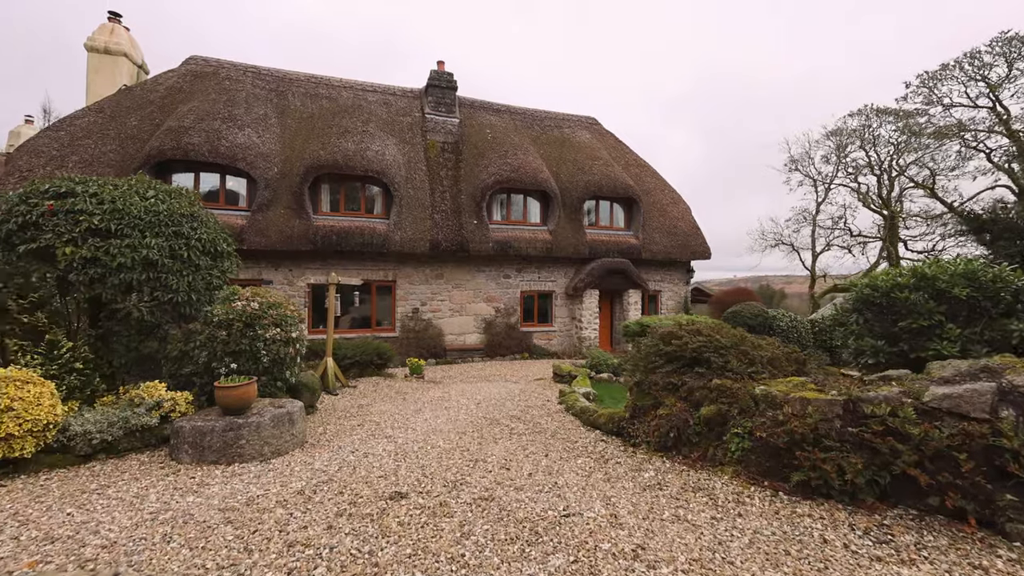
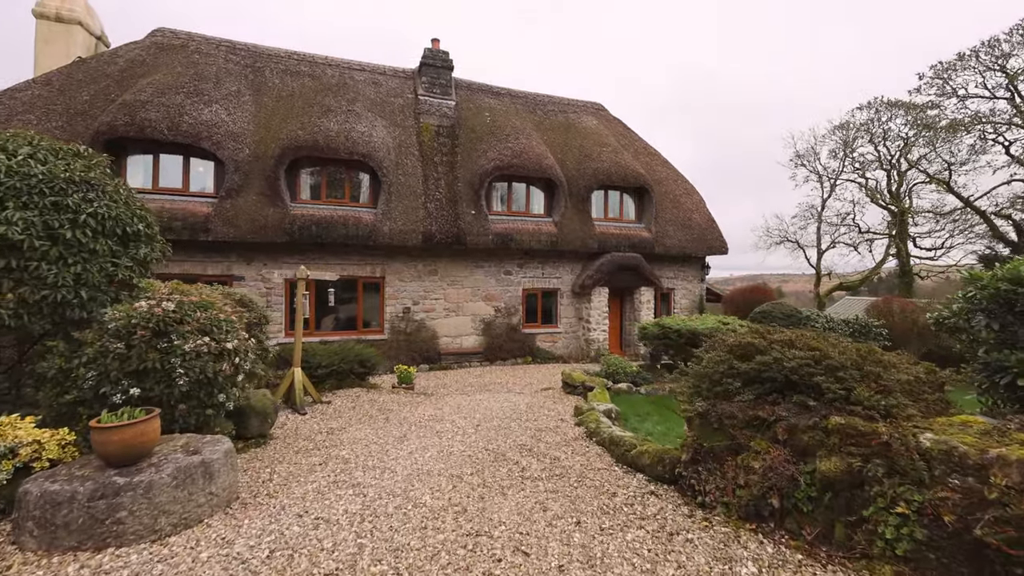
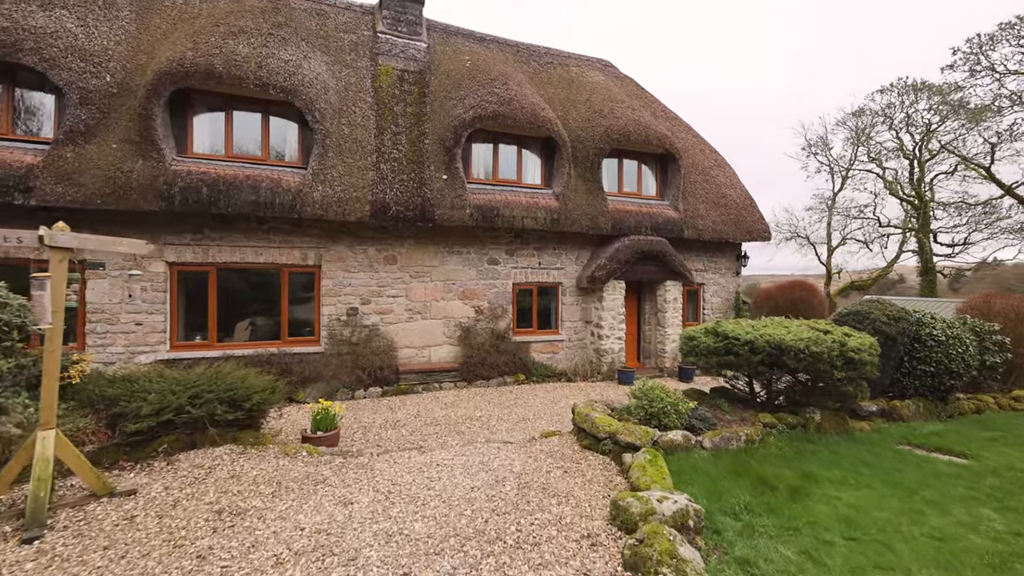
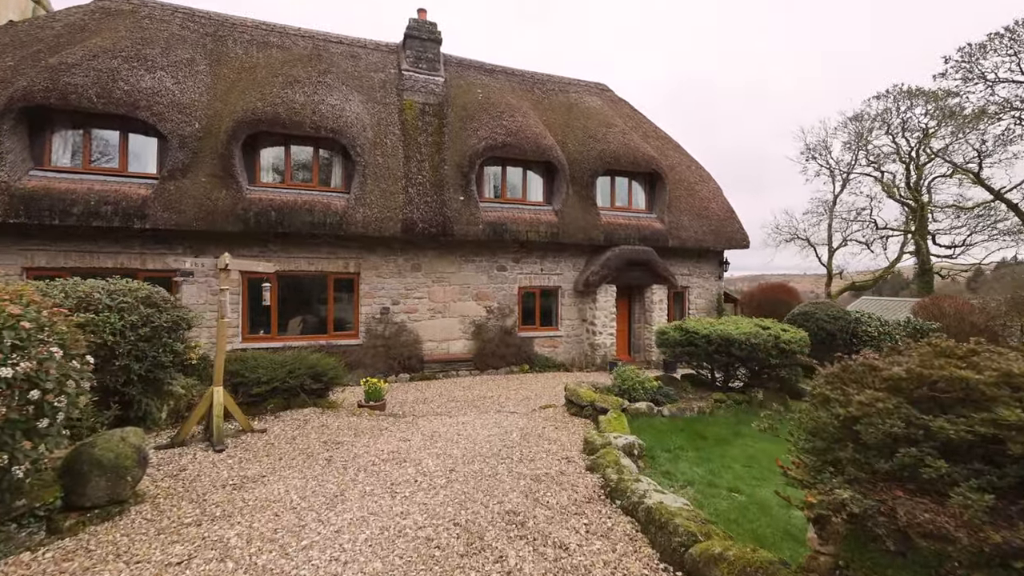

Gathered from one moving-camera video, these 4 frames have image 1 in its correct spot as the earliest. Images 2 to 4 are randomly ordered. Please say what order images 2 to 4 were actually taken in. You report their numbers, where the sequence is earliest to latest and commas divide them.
2, 4, 3
